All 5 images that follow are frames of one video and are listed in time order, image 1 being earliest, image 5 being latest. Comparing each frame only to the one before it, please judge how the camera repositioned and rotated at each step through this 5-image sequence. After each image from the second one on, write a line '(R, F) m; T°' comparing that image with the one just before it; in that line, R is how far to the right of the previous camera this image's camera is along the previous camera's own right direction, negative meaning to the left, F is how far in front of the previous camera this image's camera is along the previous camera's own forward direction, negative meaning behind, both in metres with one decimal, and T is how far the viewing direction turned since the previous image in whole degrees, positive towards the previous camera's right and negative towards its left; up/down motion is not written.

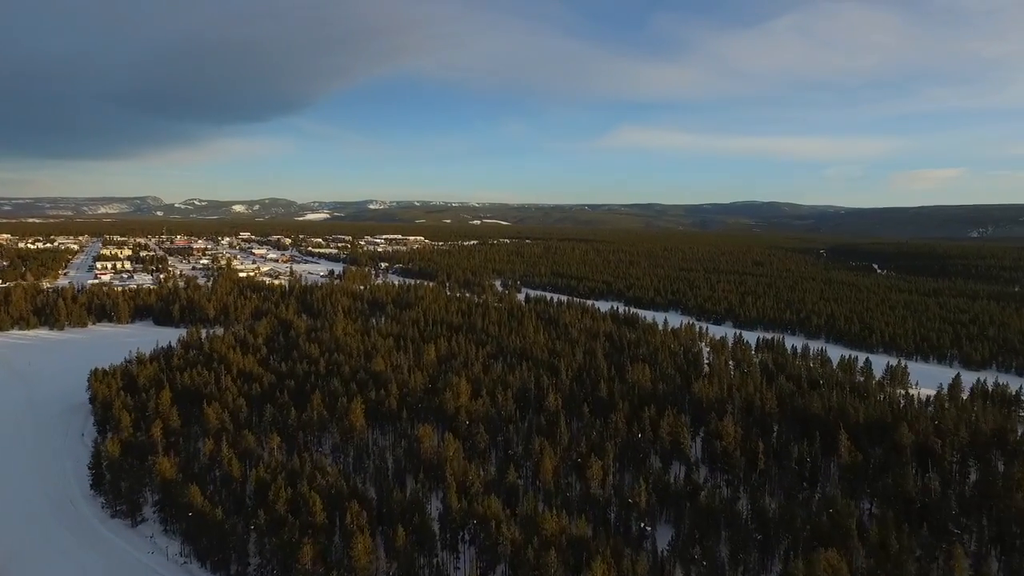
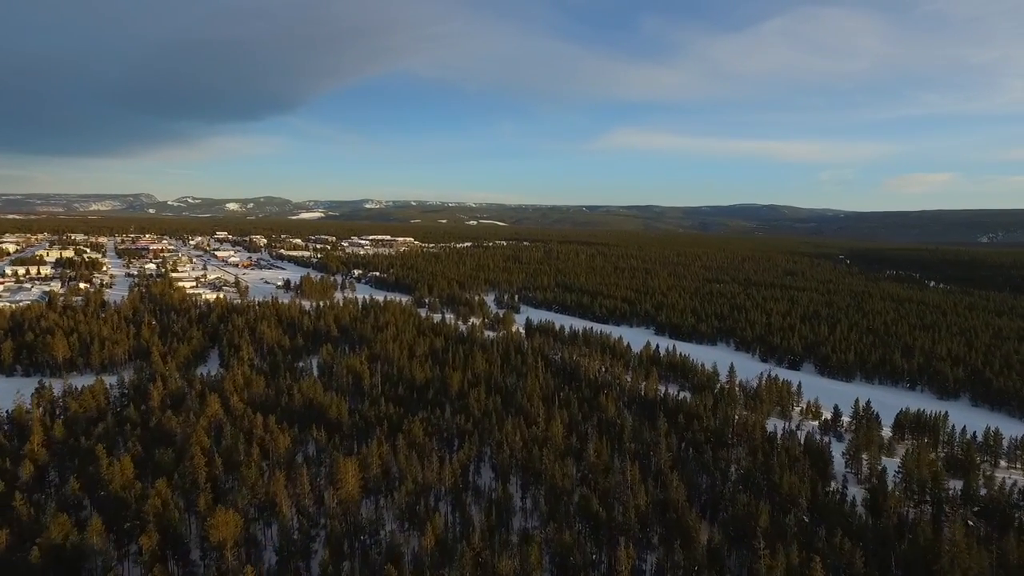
(0.0, +14.1) m; 0°
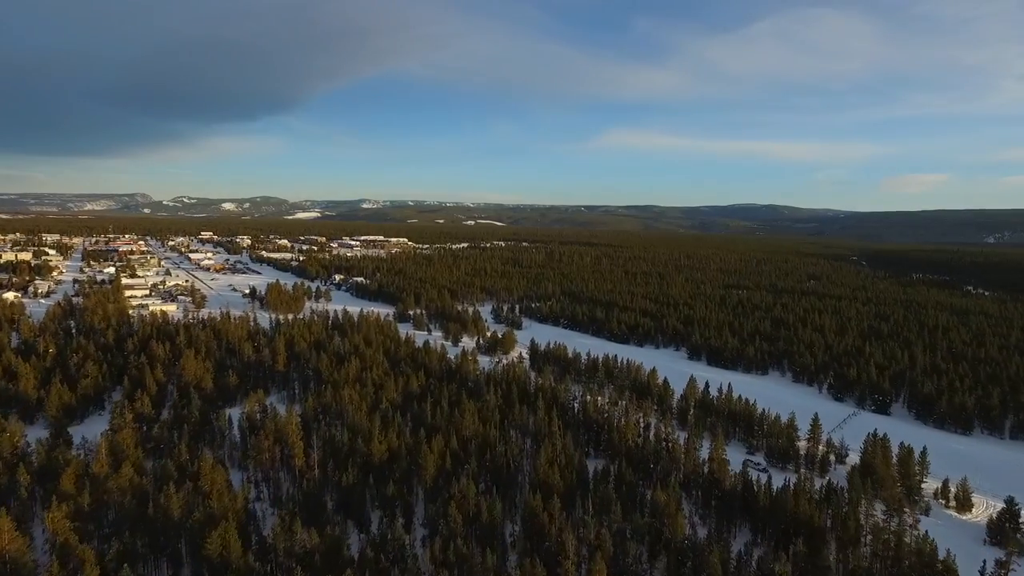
(-0.2, +8.4) m; 0°
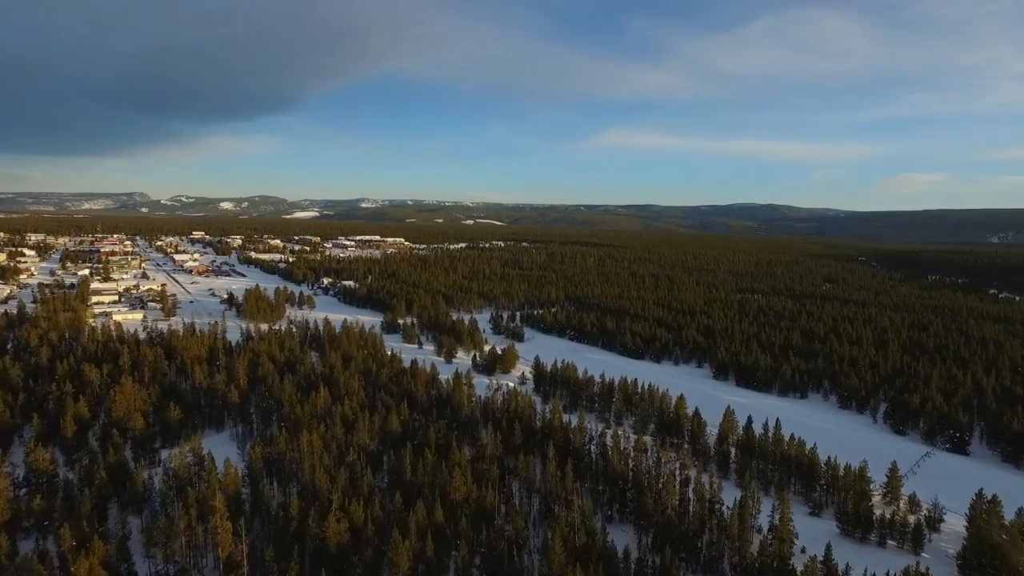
(-0.1, +4.6) m; 0°
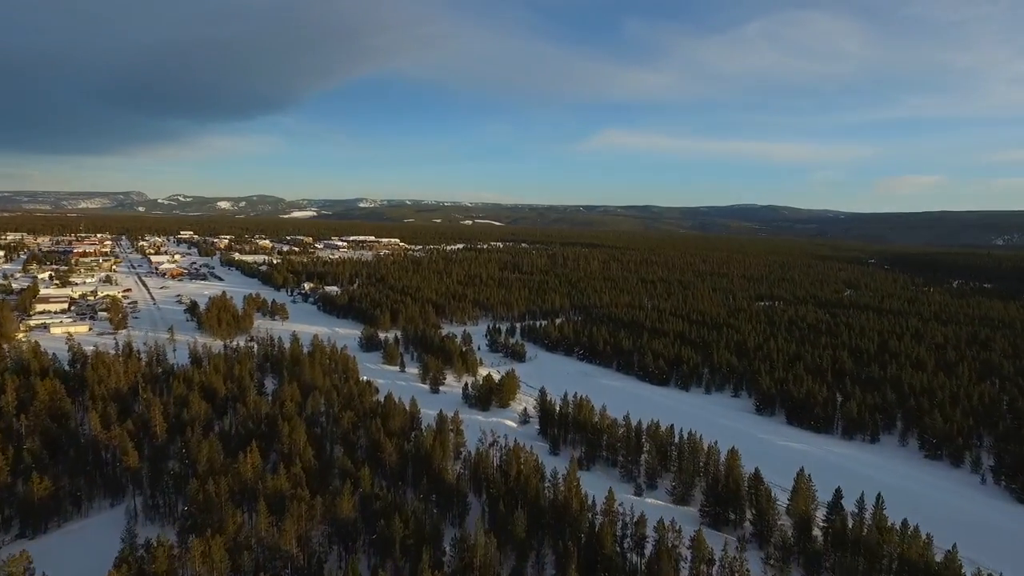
(-0.1, +5.9) m; 0°
